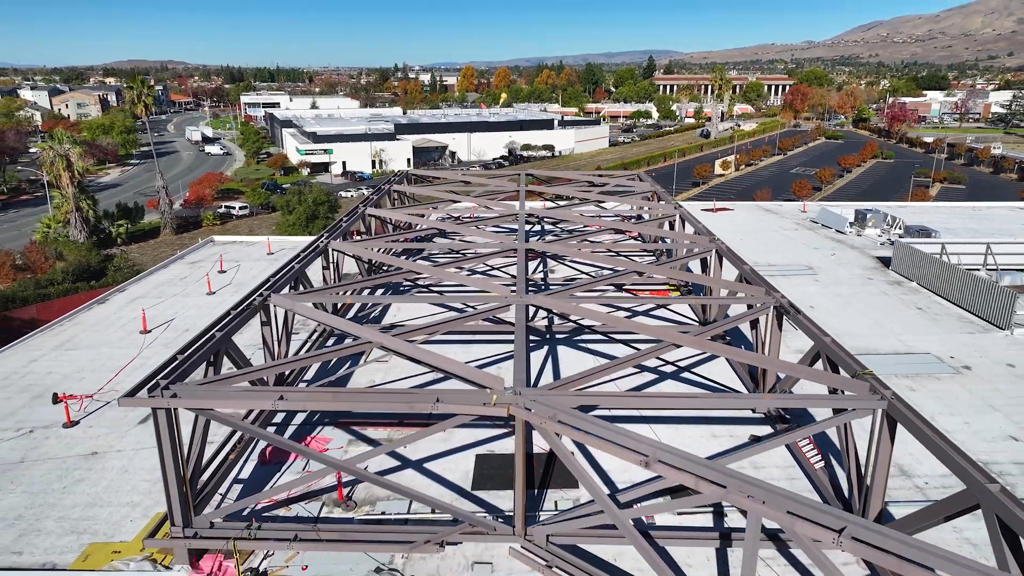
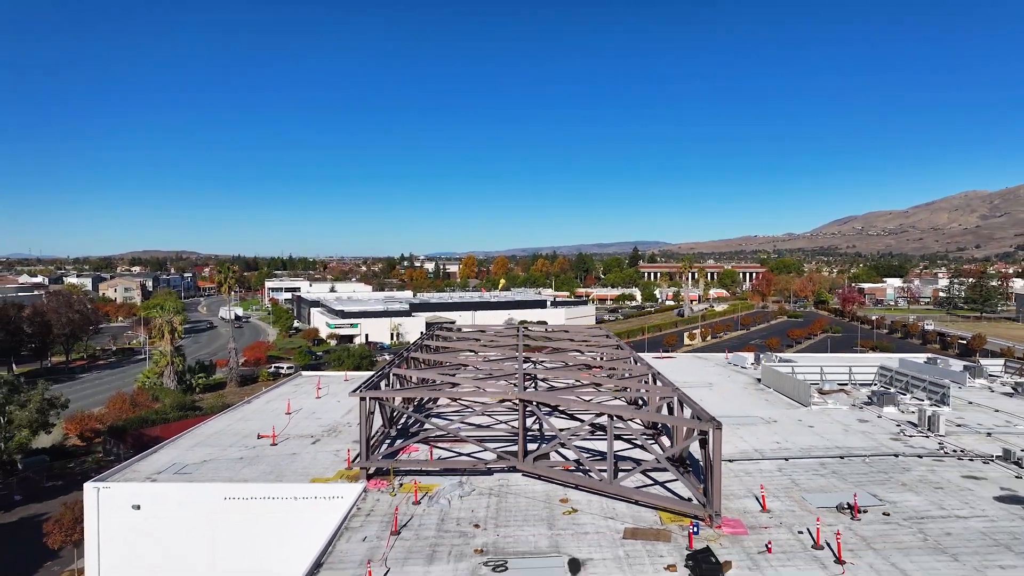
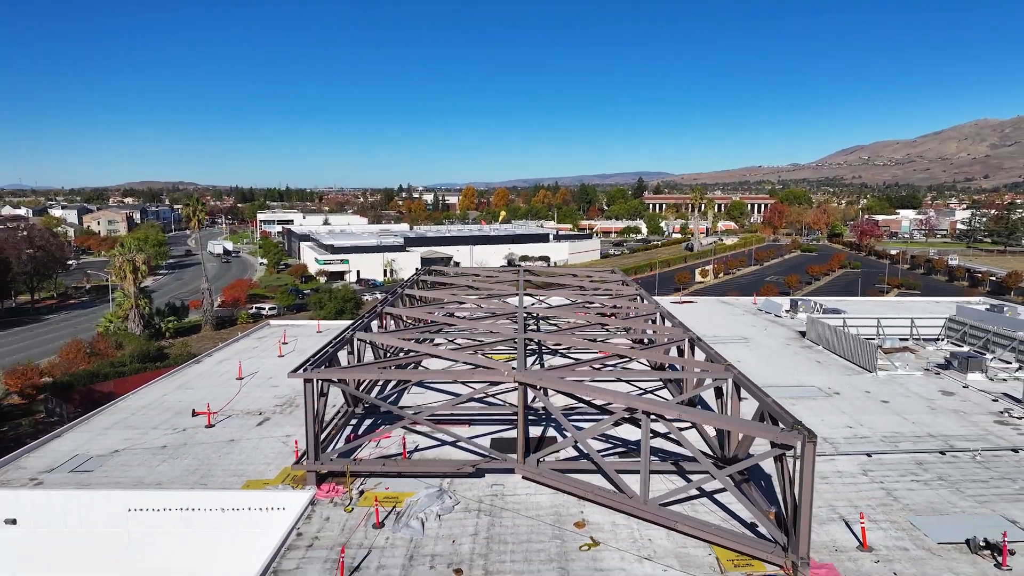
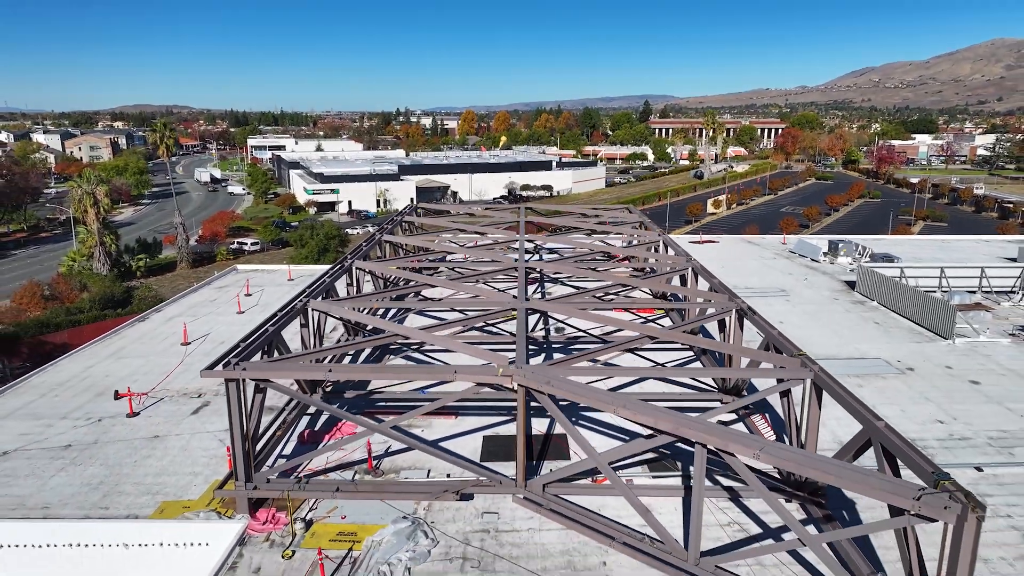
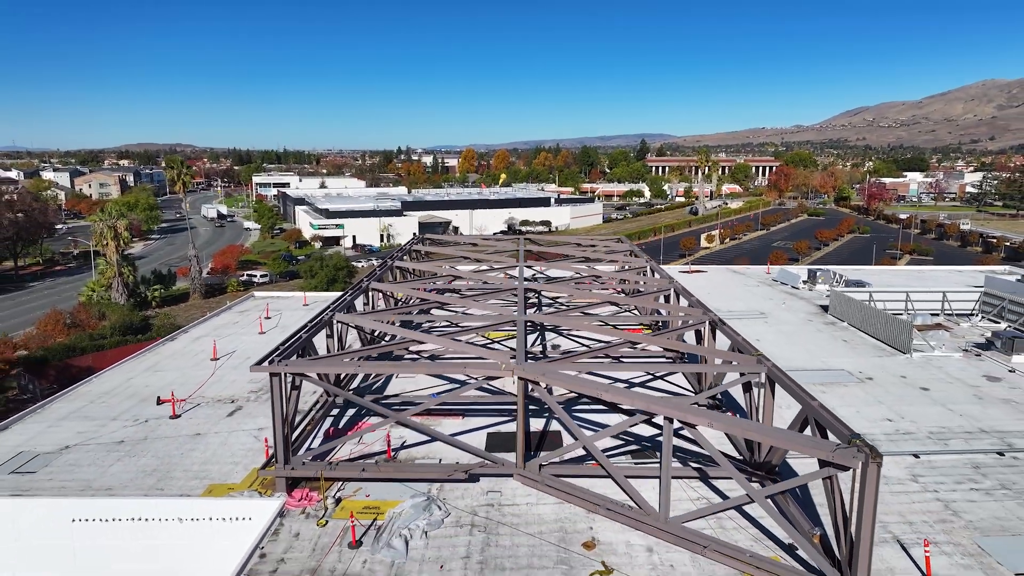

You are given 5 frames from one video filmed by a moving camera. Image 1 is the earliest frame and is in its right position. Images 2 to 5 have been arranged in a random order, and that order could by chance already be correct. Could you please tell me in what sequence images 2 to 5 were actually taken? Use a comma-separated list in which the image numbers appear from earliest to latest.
4, 5, 3, 2
